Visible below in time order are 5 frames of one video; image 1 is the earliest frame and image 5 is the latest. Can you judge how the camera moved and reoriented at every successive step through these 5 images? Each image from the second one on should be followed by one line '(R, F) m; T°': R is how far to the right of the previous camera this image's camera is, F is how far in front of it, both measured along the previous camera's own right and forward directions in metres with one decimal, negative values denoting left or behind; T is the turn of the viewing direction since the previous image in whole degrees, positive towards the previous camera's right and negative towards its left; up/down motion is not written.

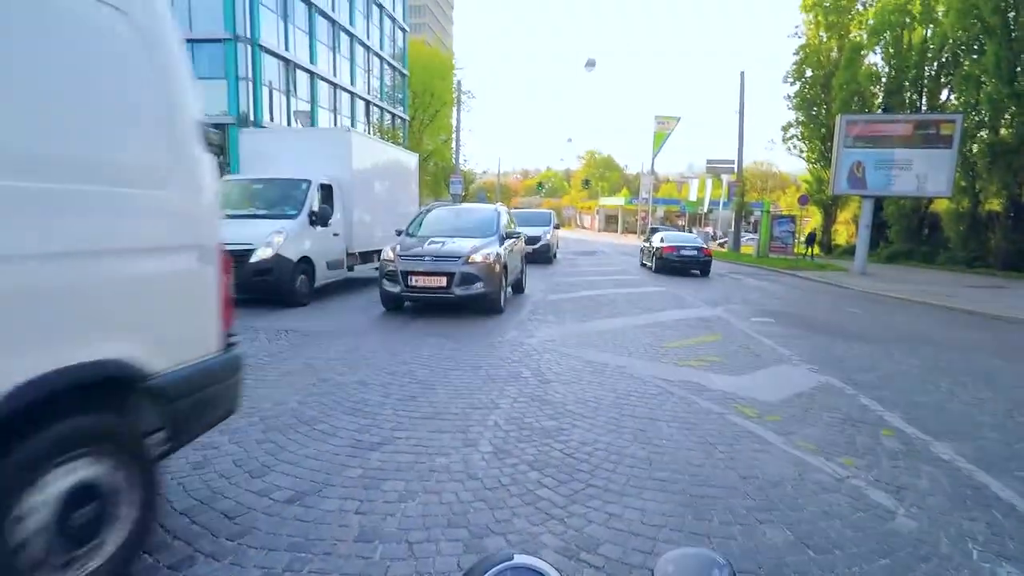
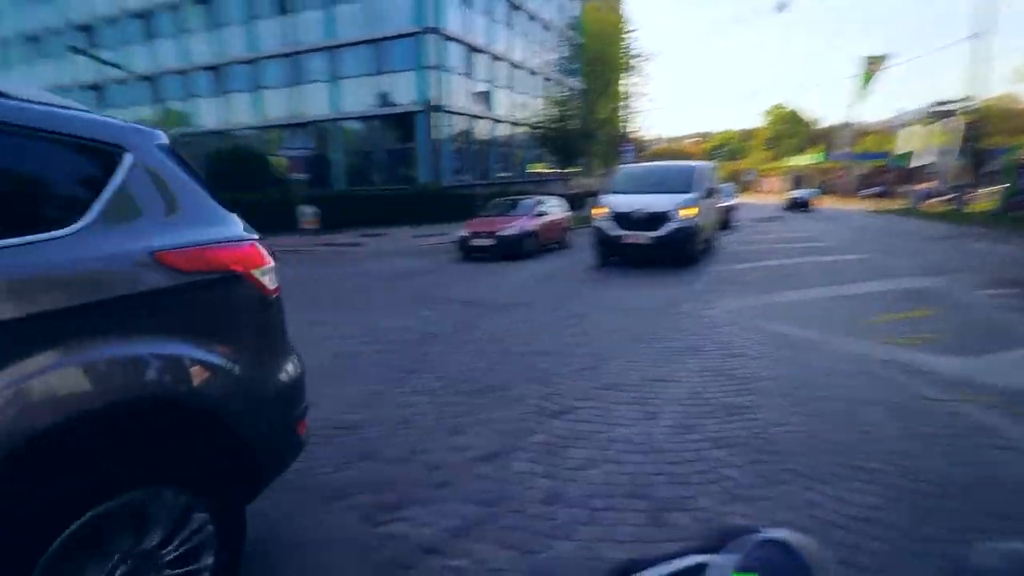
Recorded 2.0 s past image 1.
(0.0, 0.0) m; -16°
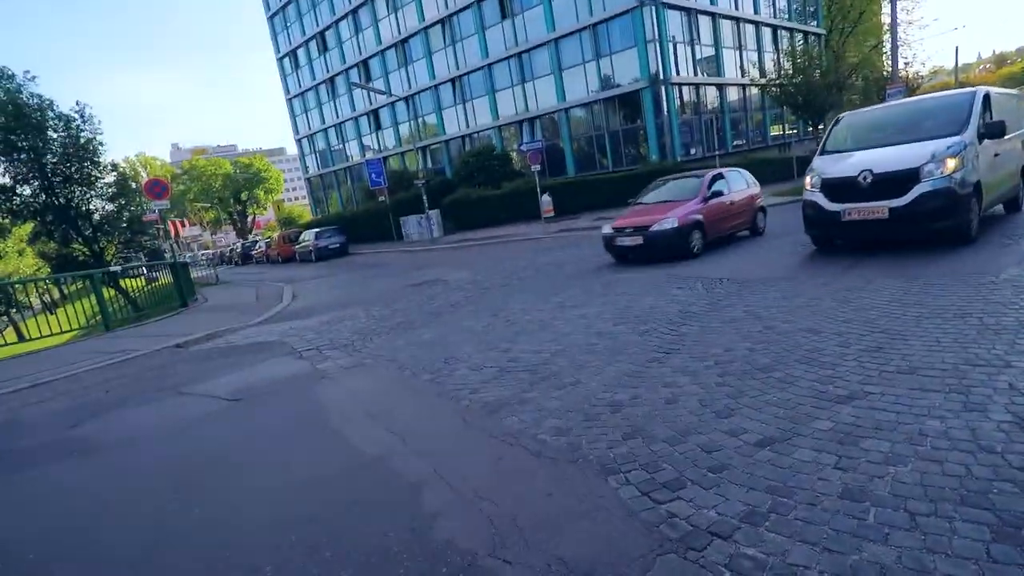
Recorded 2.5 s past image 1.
(-1.0, -1.2) m; 0°
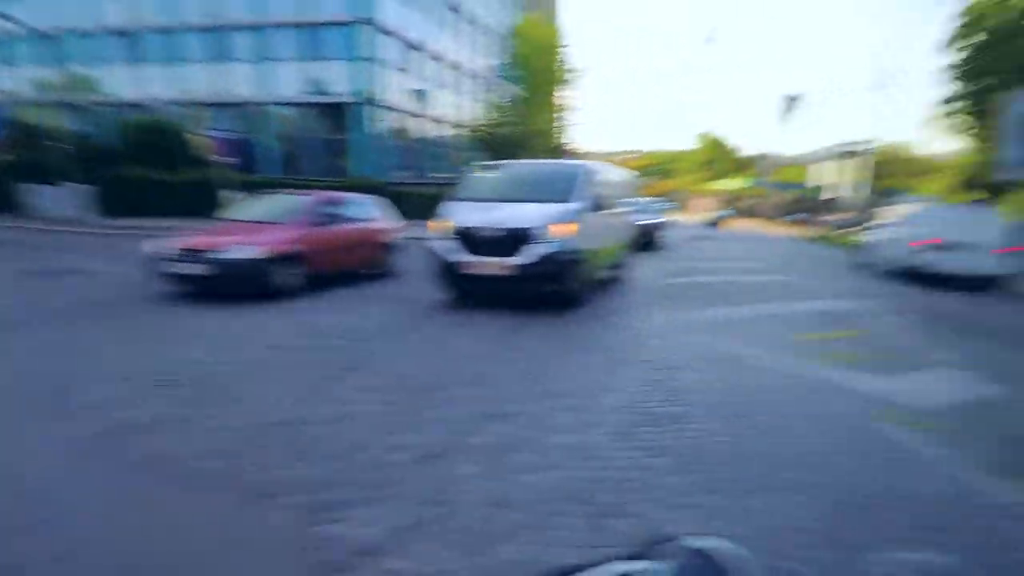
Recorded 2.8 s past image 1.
(+0.9, +1.1) m; +6°
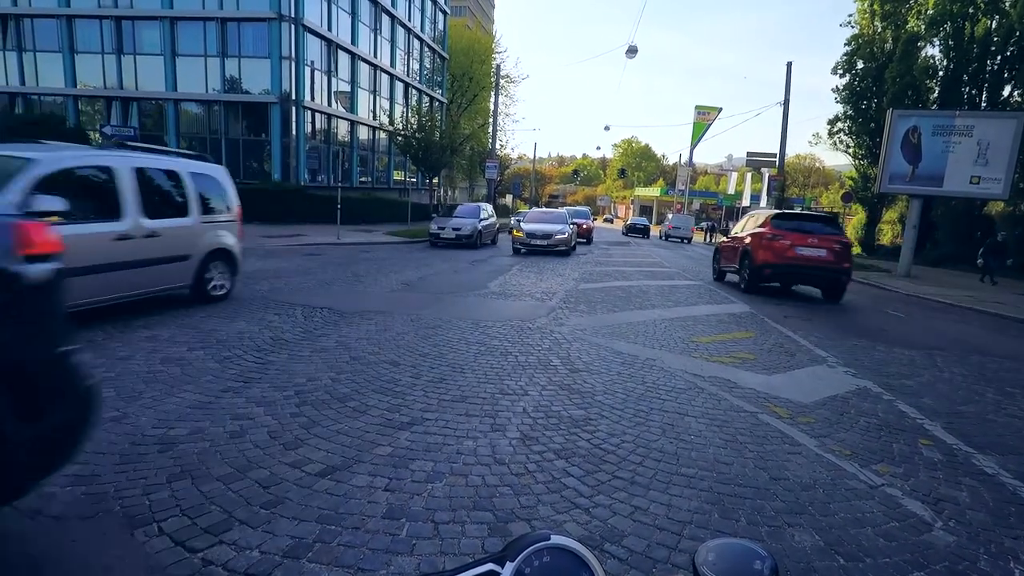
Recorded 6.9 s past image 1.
(+0.1, +0.1) m; +7°
